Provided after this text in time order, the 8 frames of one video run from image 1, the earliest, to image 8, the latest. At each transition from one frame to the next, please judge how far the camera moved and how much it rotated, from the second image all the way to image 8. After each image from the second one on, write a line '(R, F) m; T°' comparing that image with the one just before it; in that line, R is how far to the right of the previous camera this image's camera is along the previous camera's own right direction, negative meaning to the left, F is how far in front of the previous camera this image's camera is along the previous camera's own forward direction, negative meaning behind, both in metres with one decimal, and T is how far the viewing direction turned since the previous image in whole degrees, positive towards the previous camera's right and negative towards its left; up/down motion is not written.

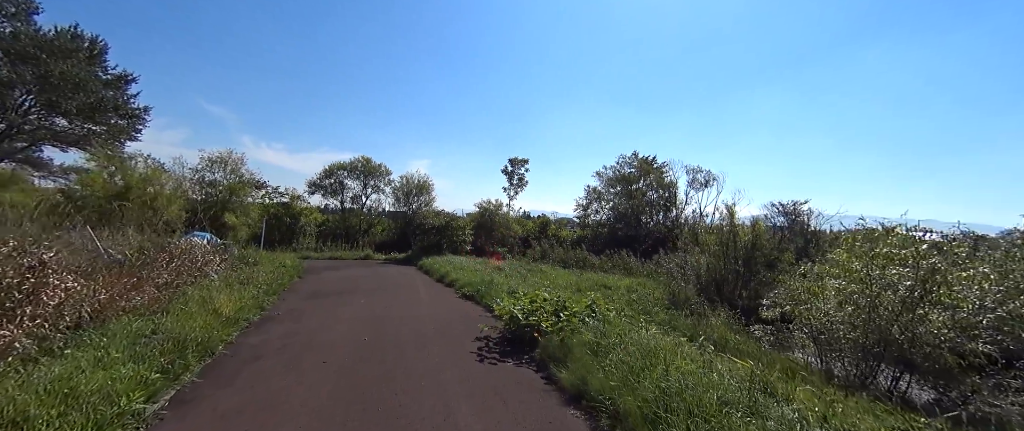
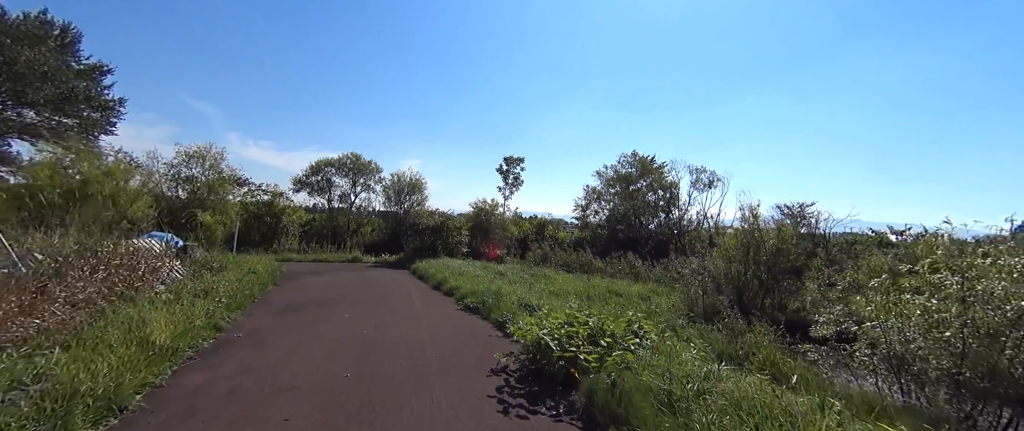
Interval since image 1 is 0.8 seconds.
(-0.4, +1.3) m; +1°
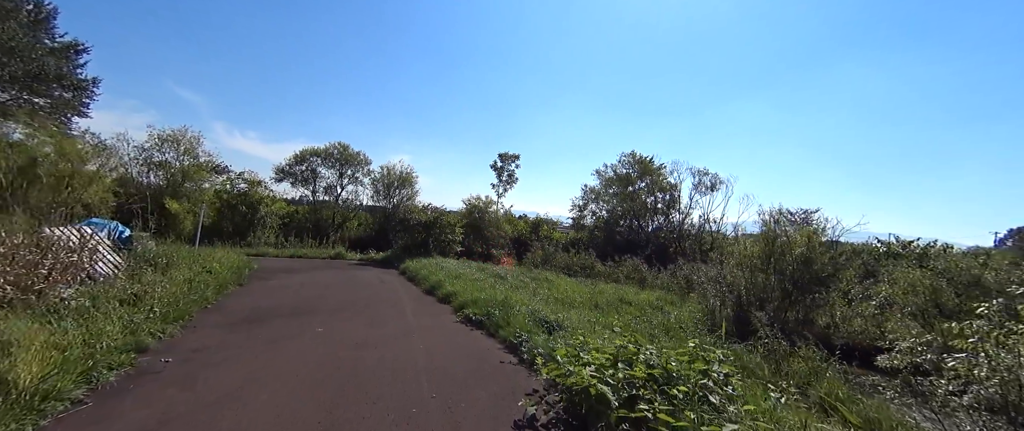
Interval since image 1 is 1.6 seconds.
(-0.4, +1.3) m; +2°
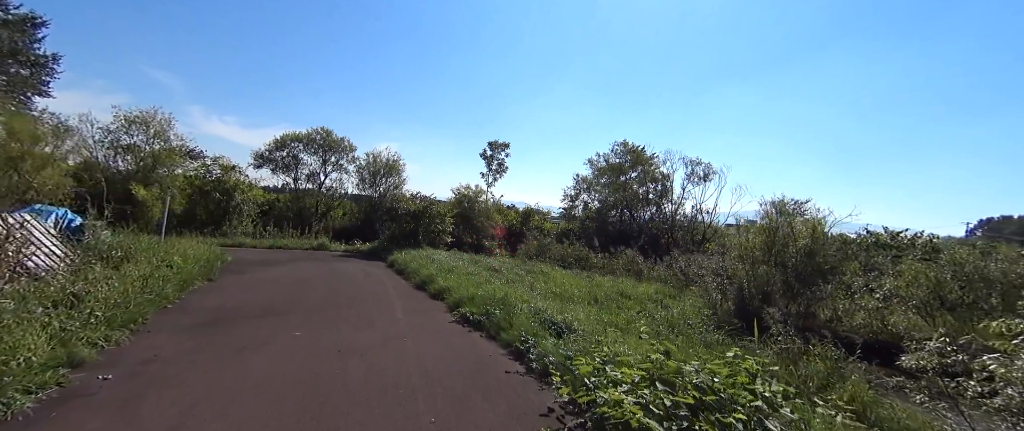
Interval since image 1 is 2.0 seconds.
(-0.2, +0.6) m; +2°
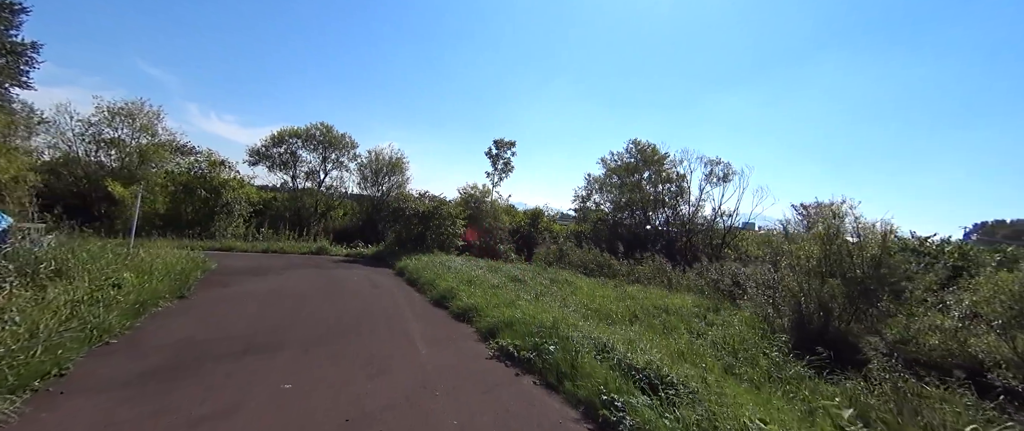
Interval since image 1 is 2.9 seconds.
(-0.7, +1.4) m; 0°
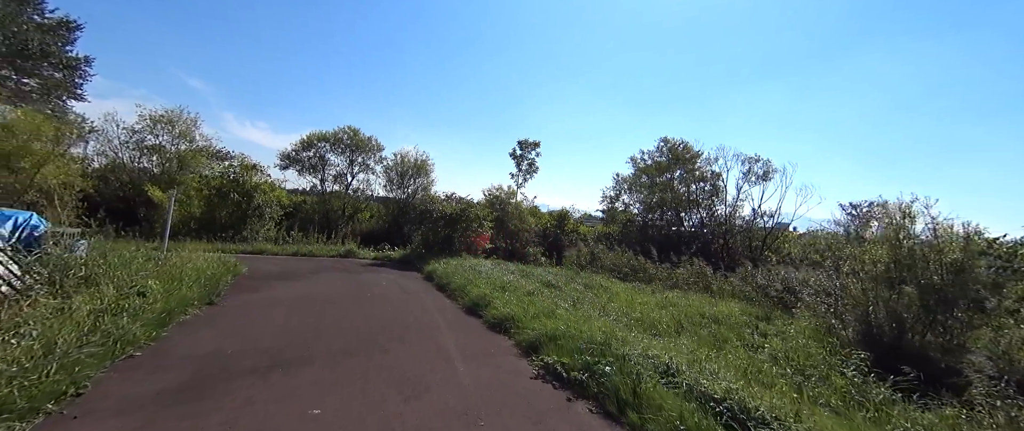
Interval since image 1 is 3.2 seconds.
(-0.2, +0.5) m; -3°
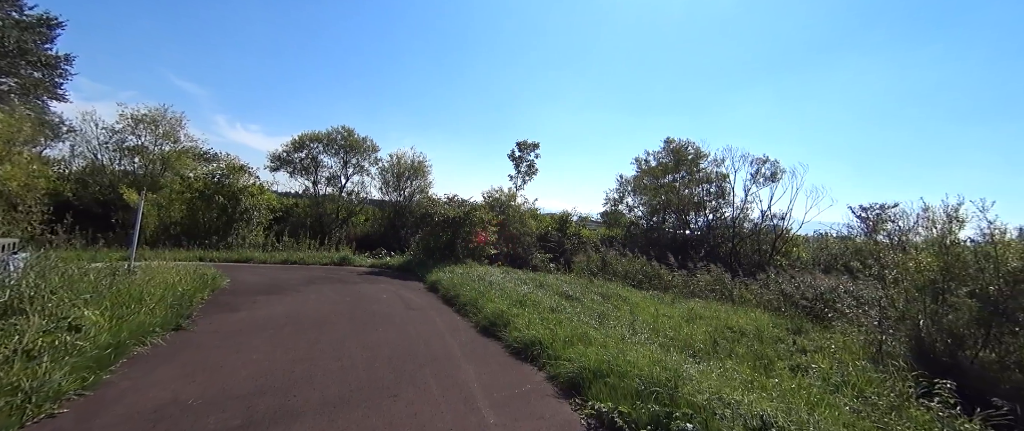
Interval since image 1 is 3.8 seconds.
(-0.4, +0.9) m; +1°
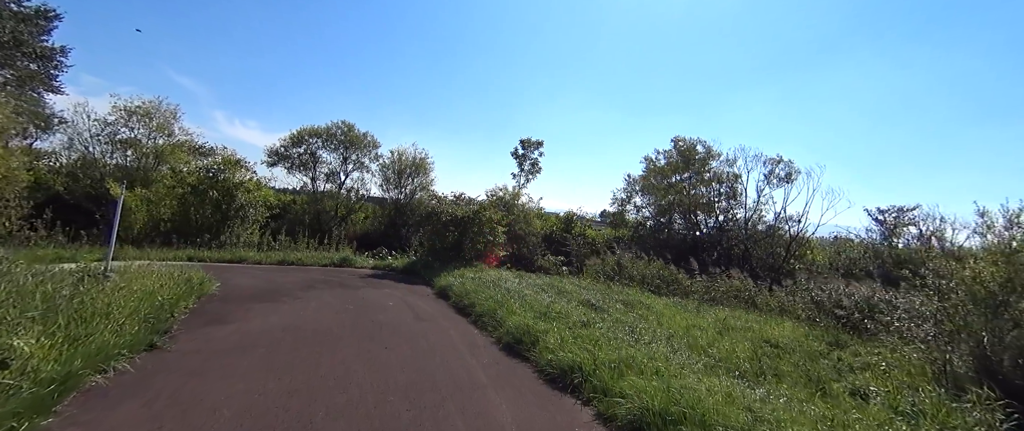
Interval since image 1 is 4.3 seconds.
(-0.4, +0.8) m; 0°
